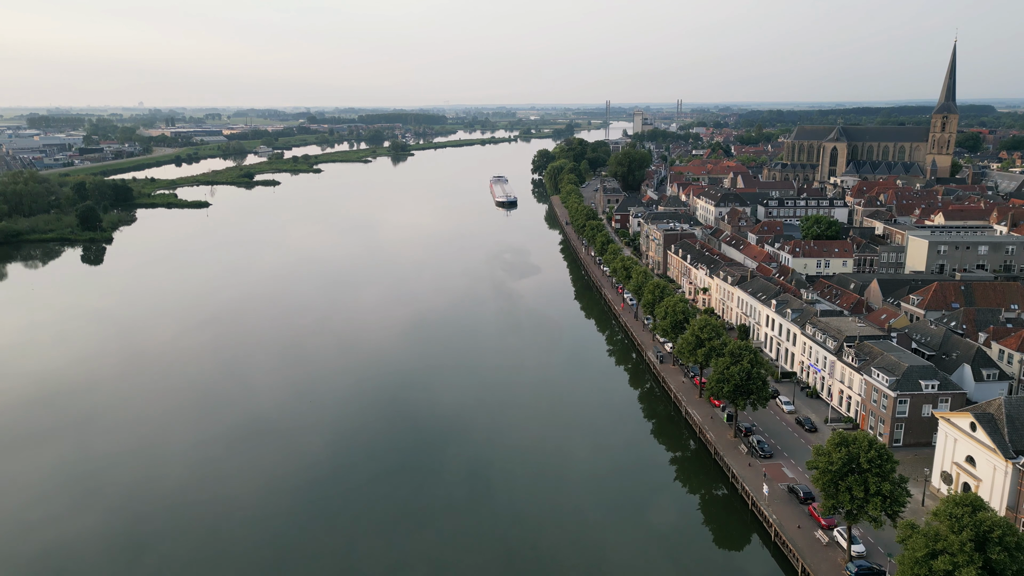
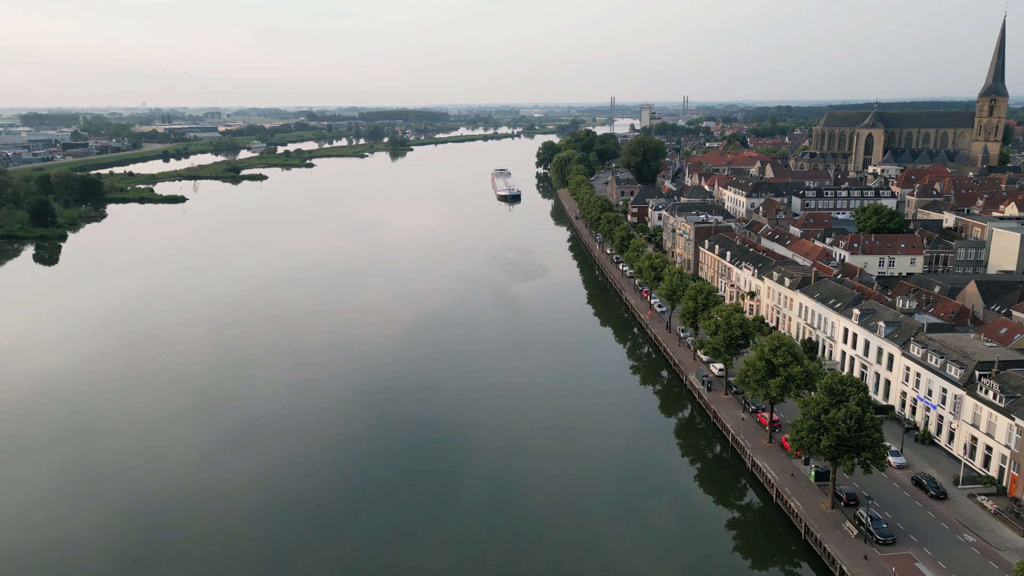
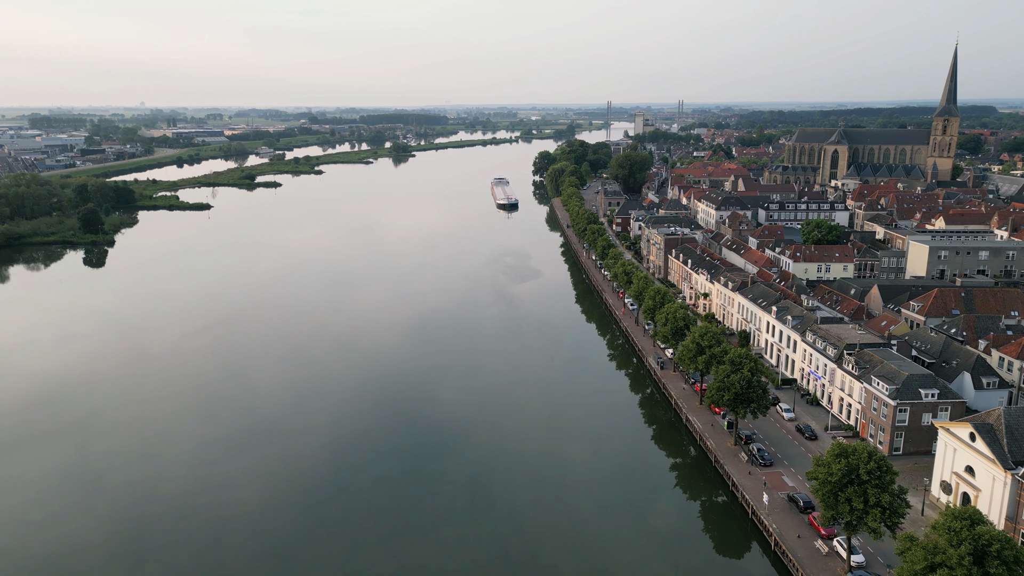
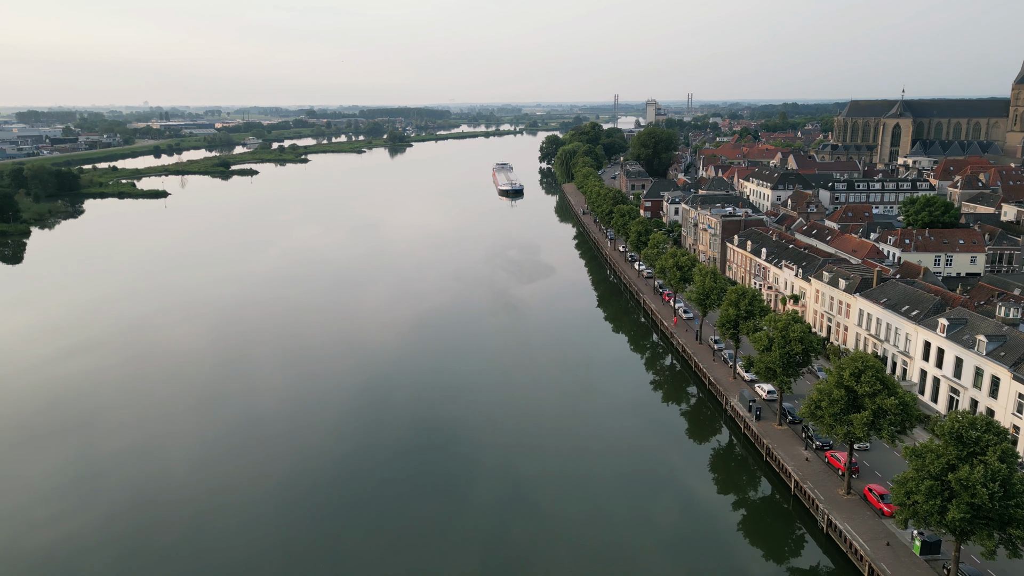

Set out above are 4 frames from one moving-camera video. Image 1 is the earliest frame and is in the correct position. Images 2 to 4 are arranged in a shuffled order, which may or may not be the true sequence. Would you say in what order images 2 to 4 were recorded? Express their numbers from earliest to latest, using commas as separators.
3, 2, 4
